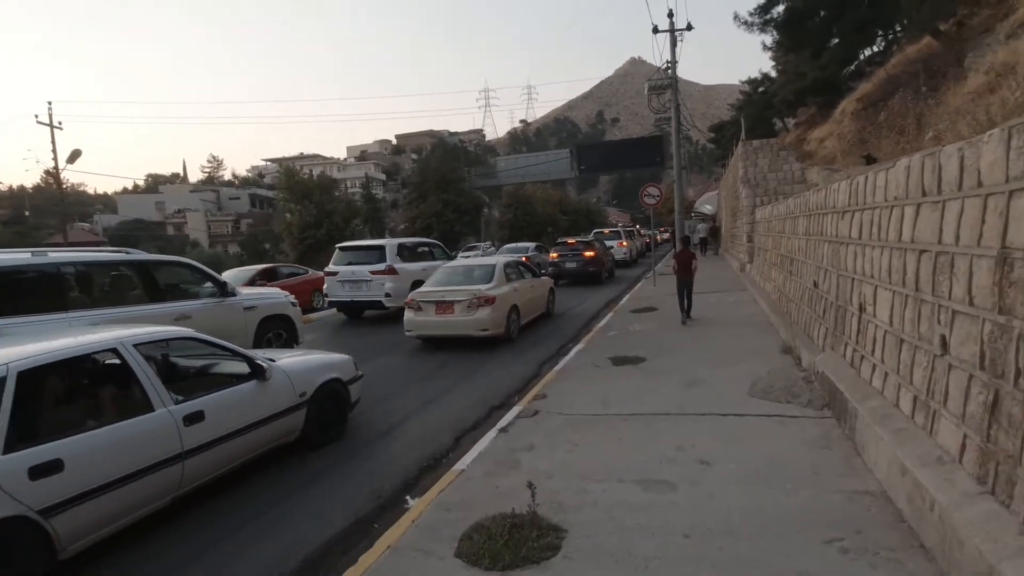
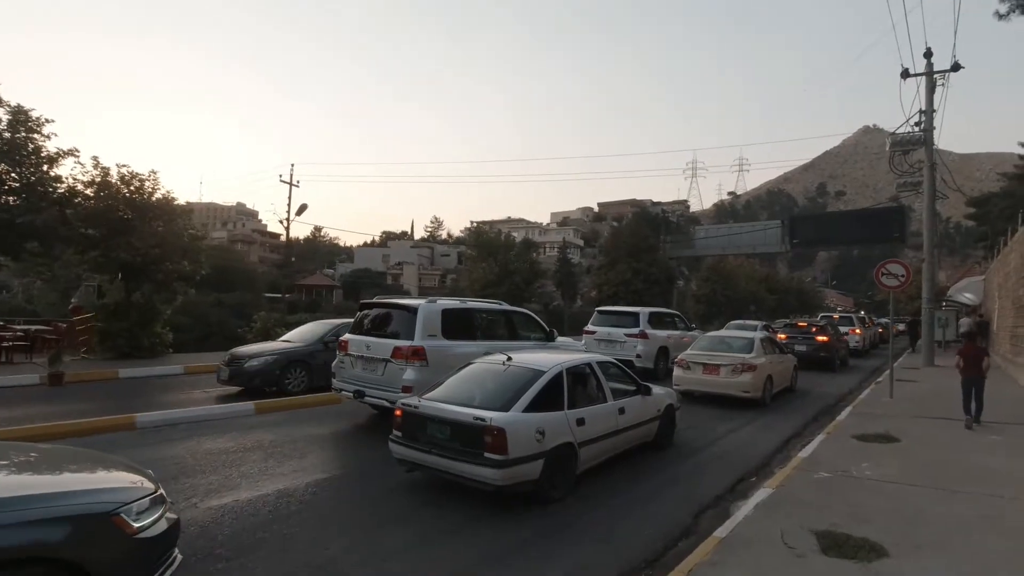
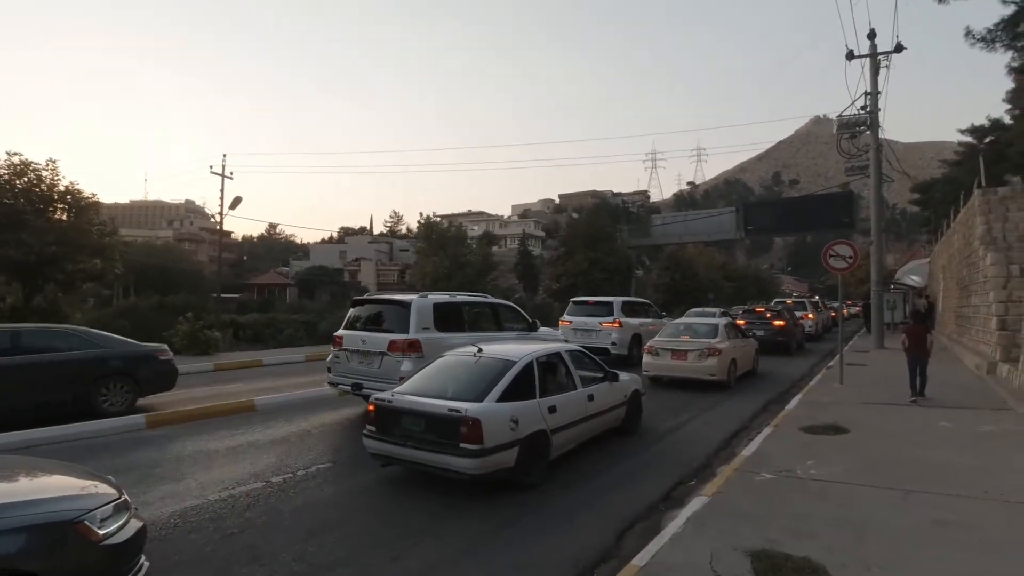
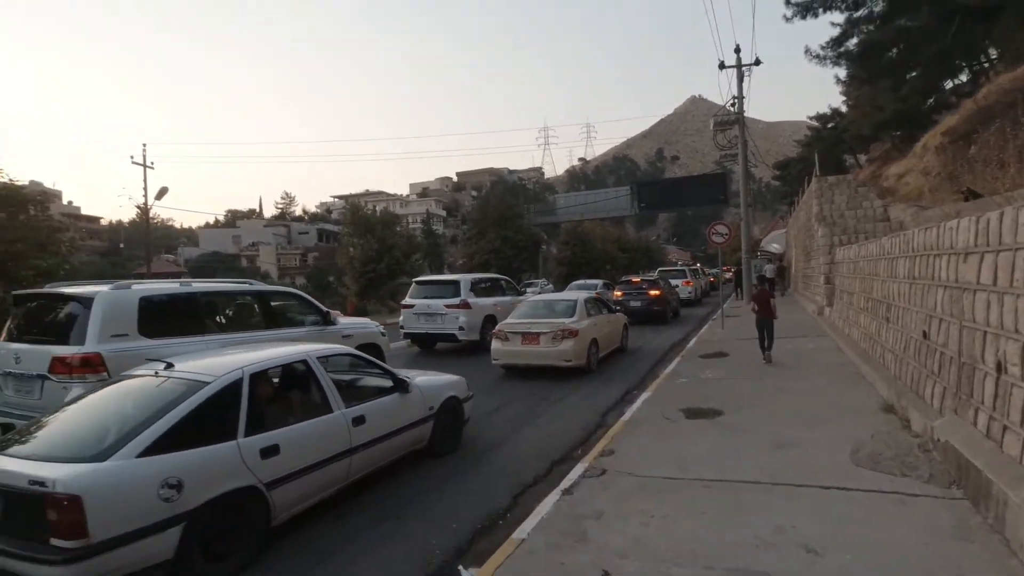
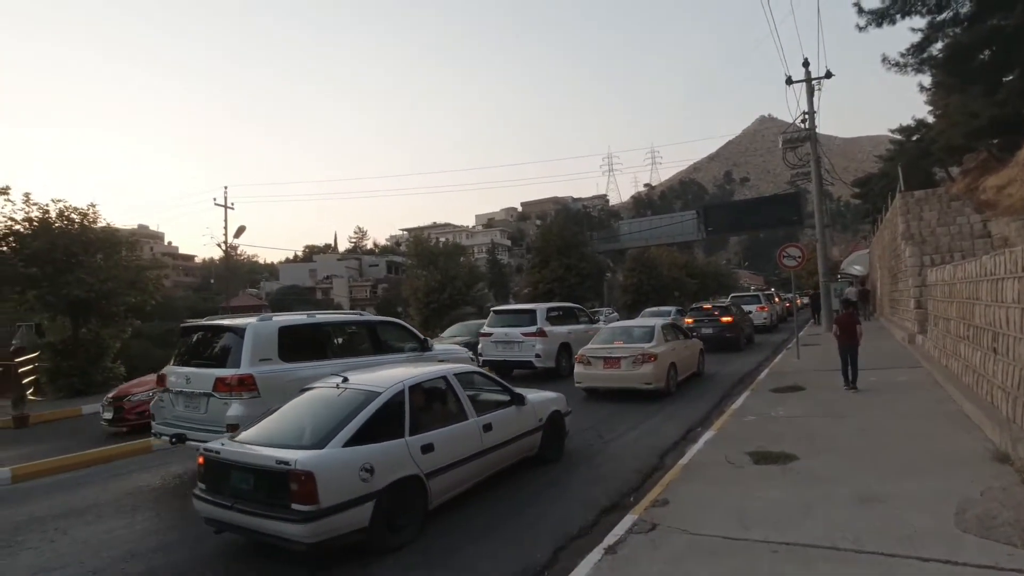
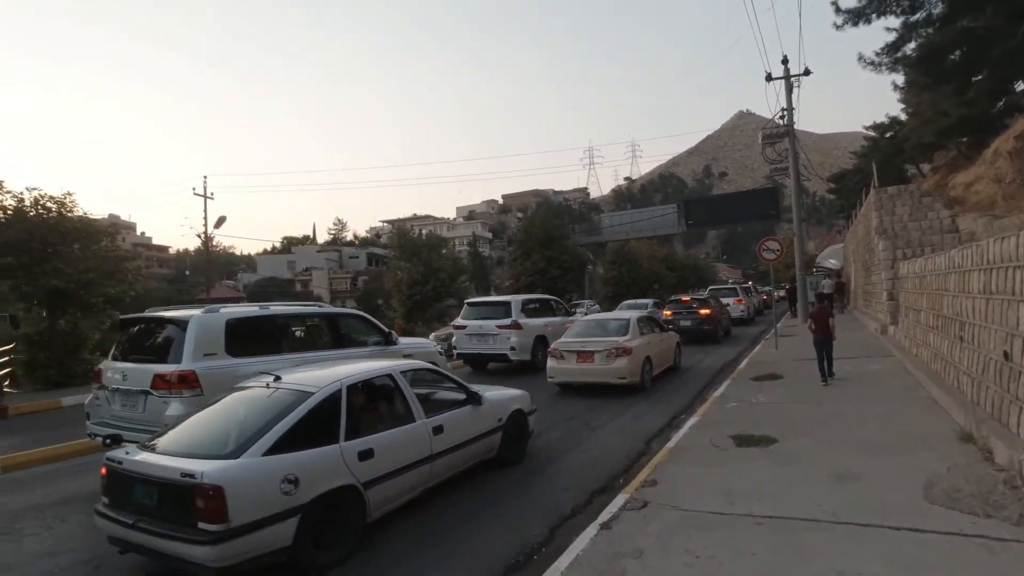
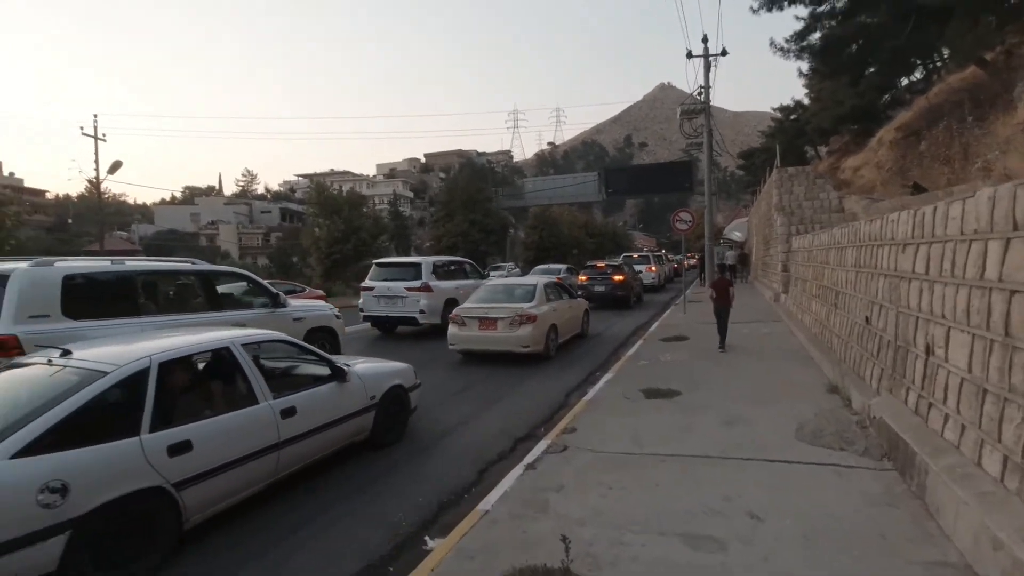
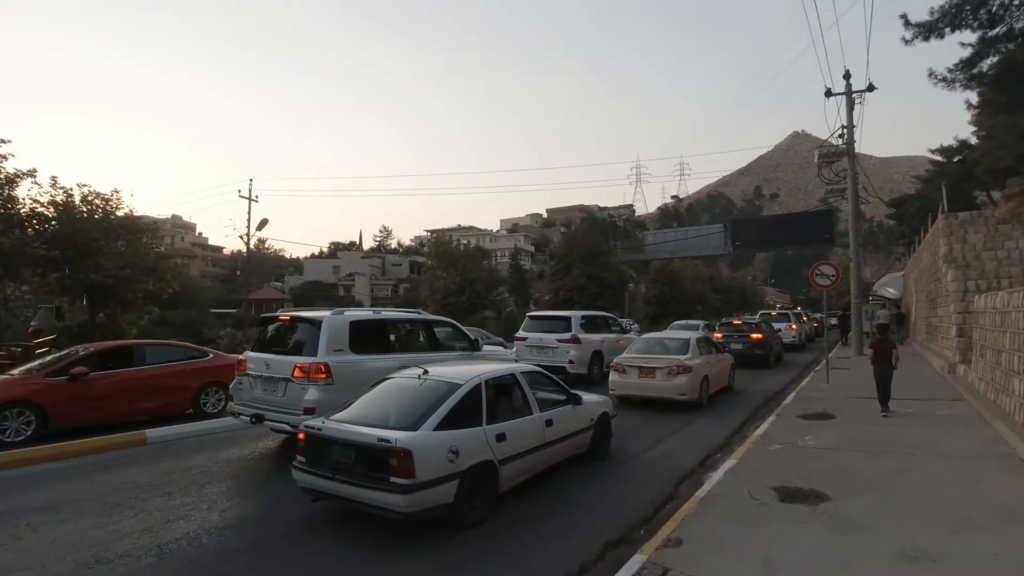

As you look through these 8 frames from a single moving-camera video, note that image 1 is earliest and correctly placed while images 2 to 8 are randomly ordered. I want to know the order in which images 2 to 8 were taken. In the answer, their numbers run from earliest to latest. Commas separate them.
7, 4, 6, 5, 8, 2, 3
